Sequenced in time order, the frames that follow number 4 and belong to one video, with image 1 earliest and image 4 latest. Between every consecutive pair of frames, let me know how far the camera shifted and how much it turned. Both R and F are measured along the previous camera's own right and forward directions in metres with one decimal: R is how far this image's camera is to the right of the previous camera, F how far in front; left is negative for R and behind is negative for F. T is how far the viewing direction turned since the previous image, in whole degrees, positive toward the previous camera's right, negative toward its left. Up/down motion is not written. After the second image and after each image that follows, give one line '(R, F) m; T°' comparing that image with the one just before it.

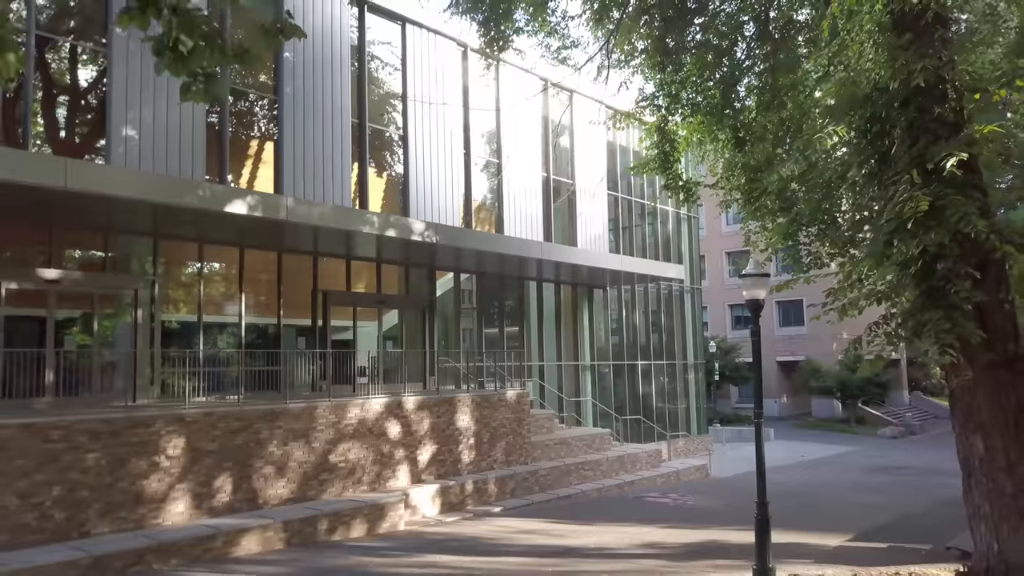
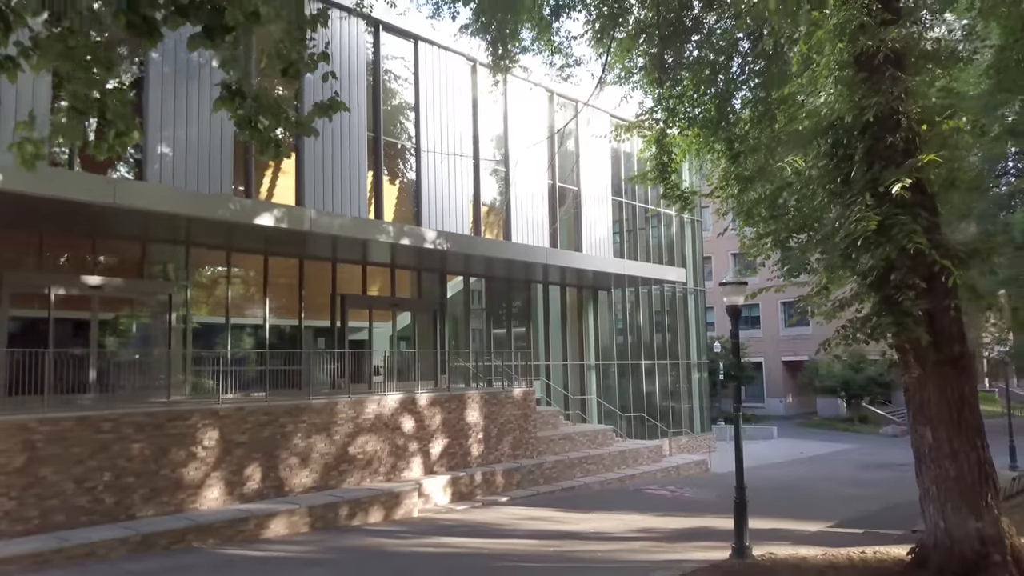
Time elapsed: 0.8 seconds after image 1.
(+0.1, -1.0) m; -1°
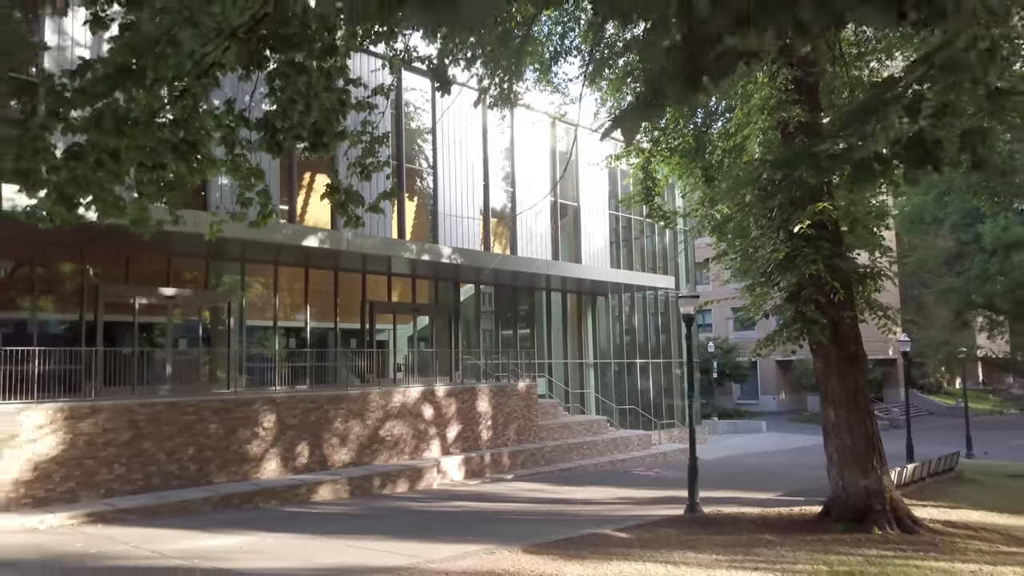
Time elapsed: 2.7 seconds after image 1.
(+0.2, -2.6) m; -1°
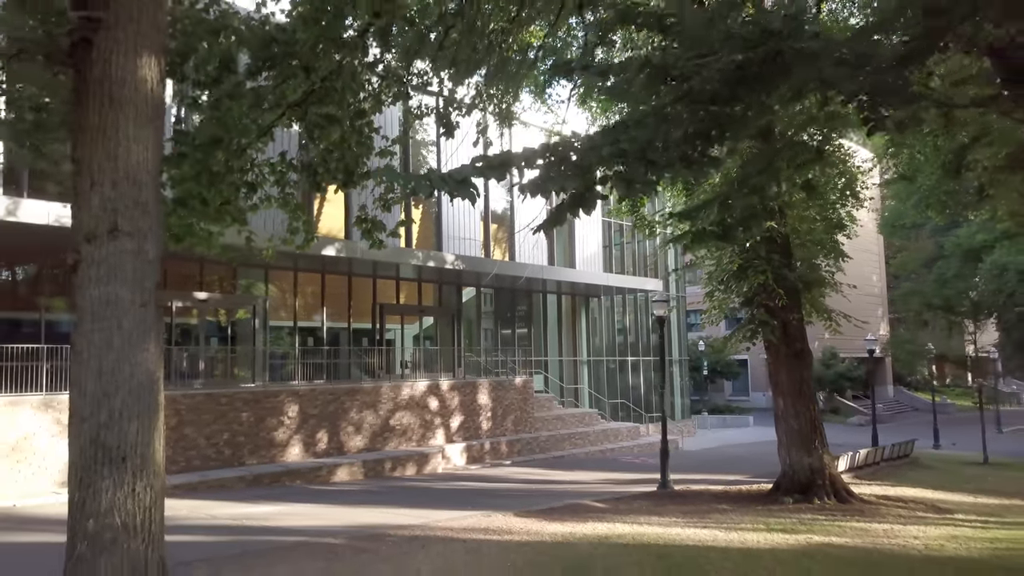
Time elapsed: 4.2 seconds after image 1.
(+0.1, -1.8) m; 0°
